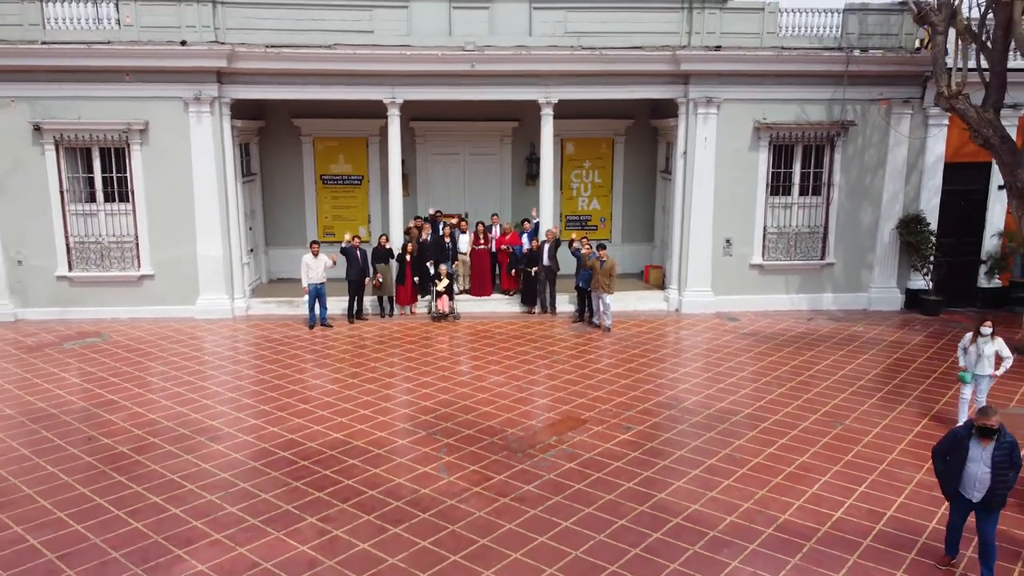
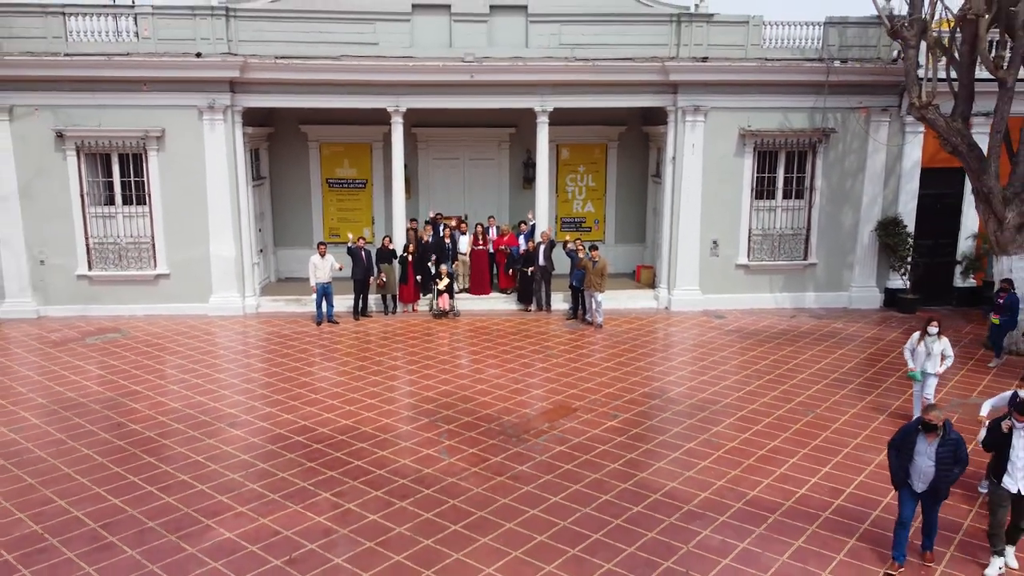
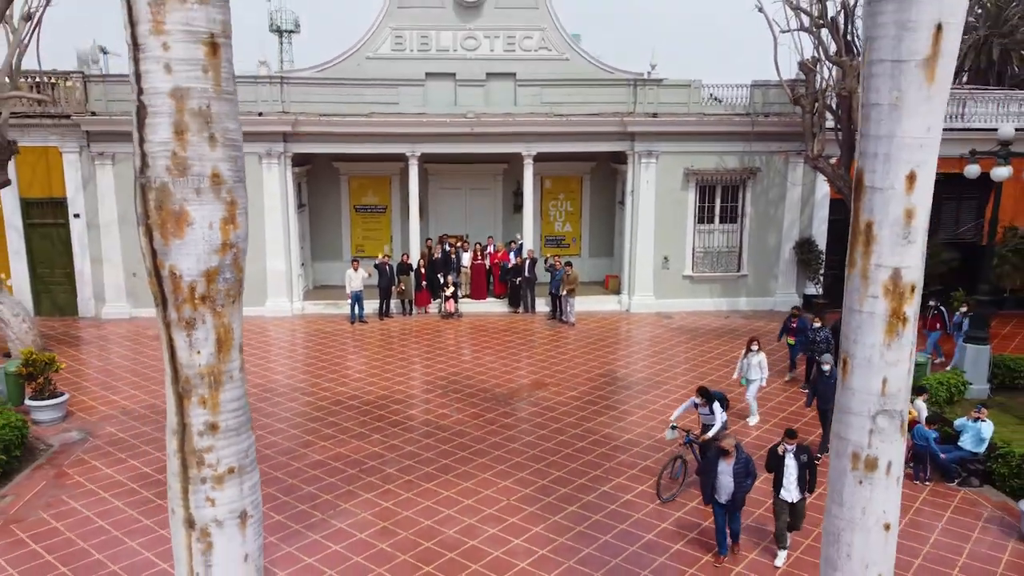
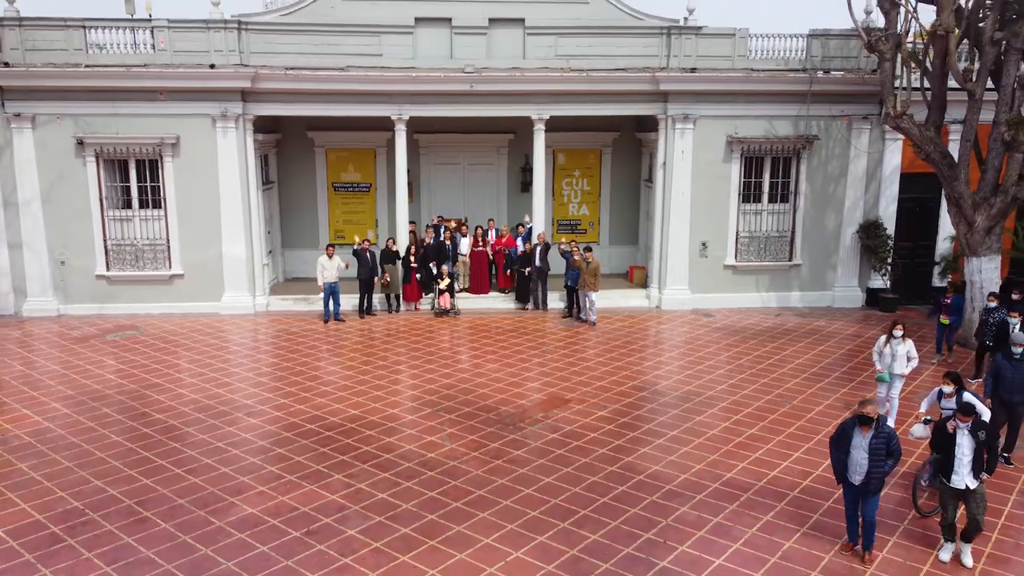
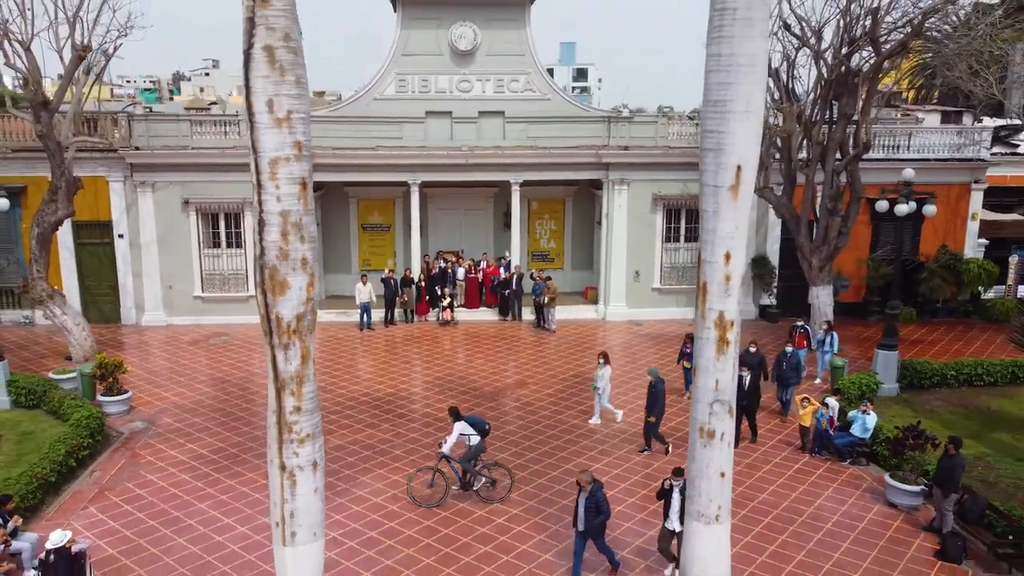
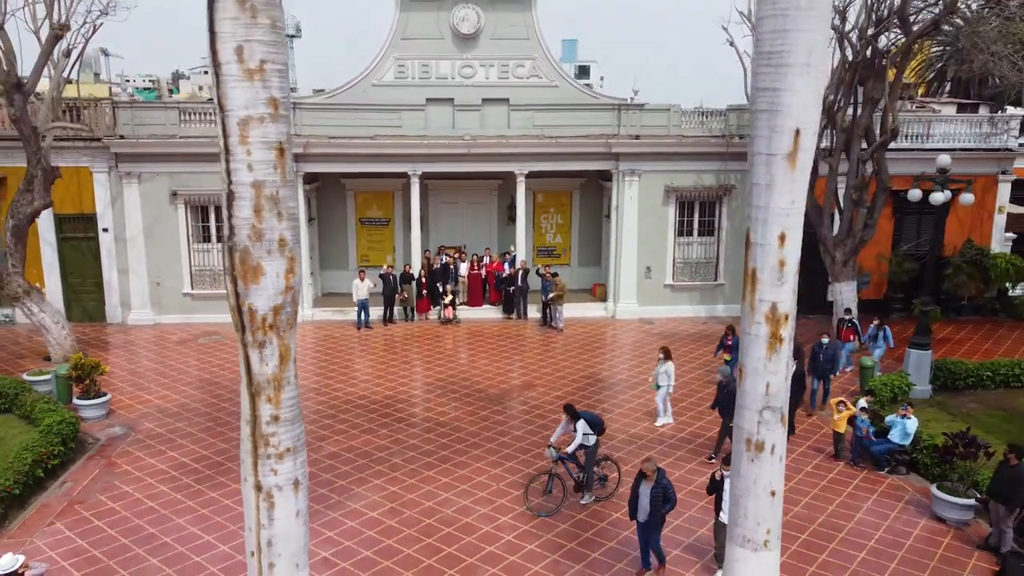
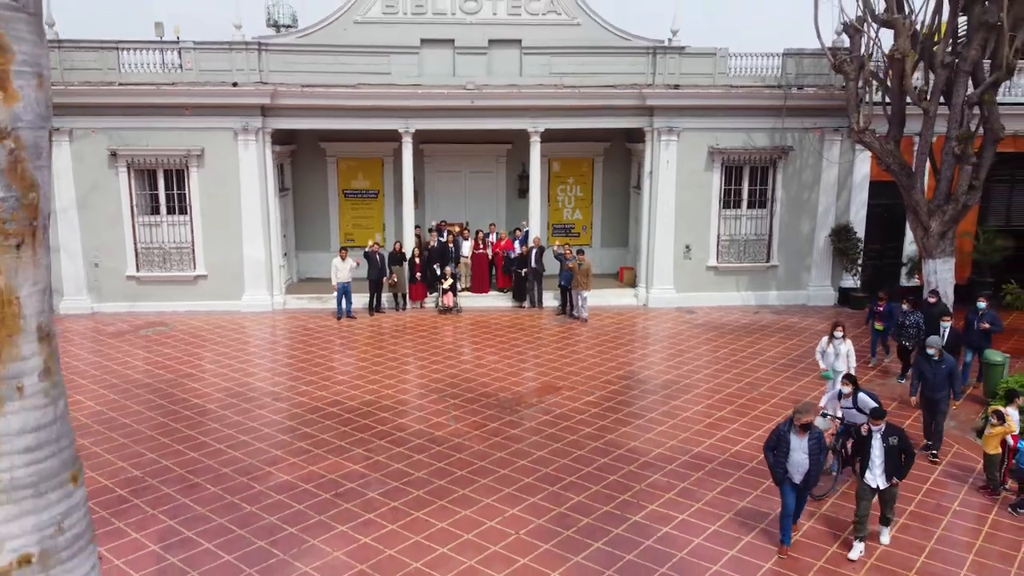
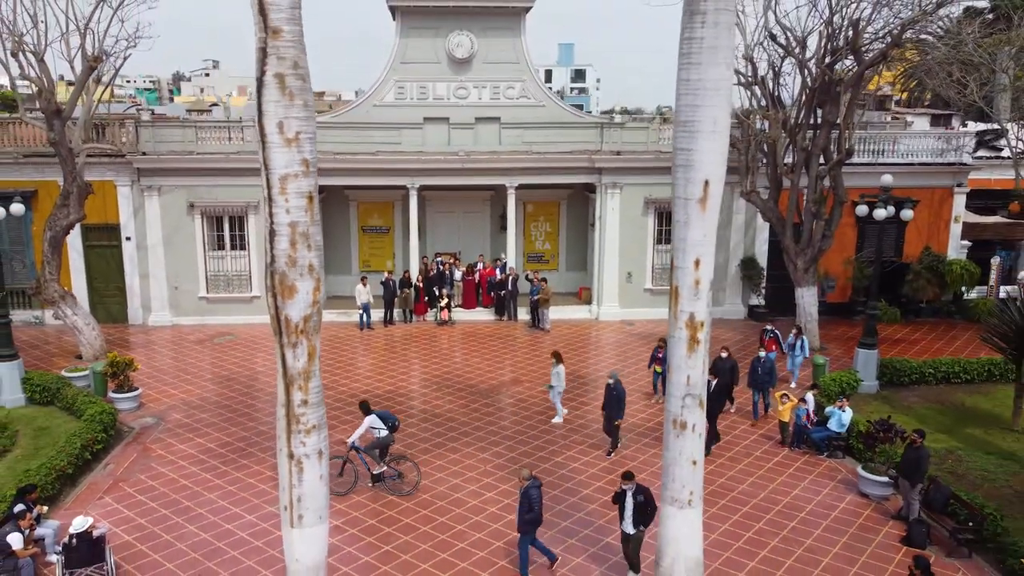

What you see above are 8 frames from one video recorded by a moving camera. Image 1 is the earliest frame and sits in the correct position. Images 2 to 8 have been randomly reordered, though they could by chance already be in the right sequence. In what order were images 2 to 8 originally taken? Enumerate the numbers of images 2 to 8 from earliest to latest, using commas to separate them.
2, 4, 7, 3, 6, 5, 8
